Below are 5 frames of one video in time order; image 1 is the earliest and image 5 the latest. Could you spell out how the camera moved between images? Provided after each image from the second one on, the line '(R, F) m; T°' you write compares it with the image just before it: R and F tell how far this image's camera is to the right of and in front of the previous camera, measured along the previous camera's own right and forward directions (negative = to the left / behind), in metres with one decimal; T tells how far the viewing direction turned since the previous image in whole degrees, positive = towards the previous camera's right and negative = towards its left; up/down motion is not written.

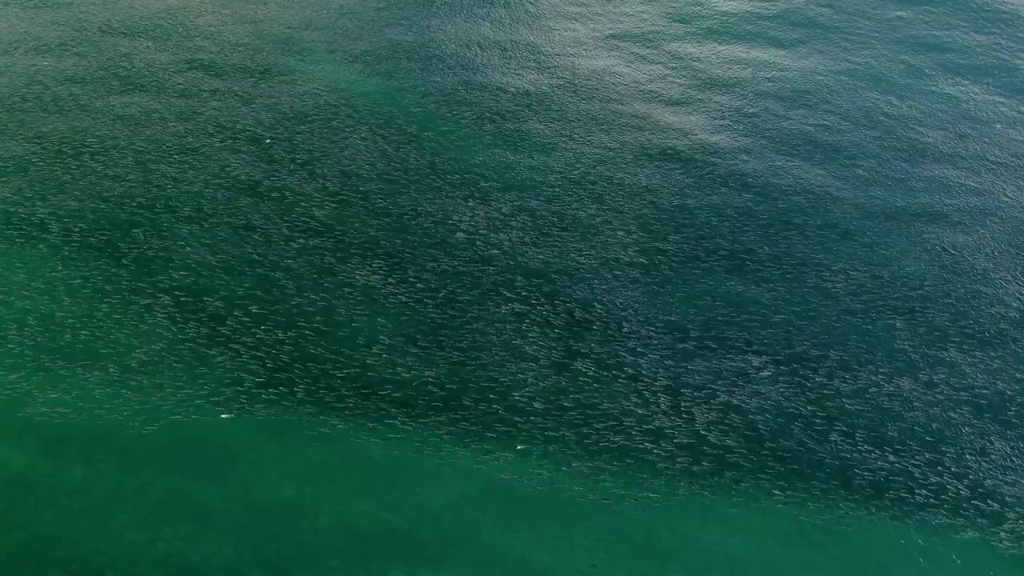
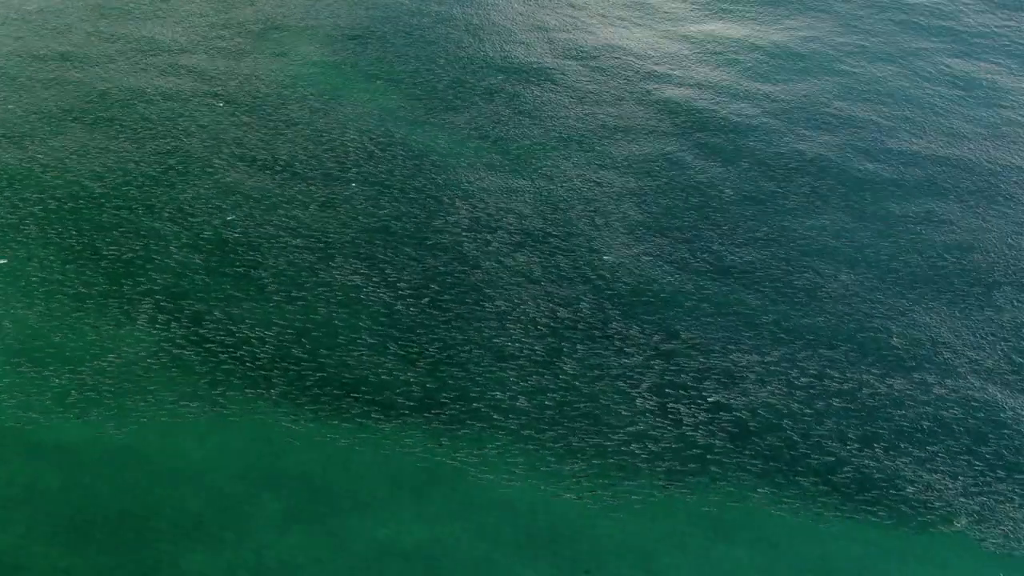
(+1.2, +5.2) m; +1°
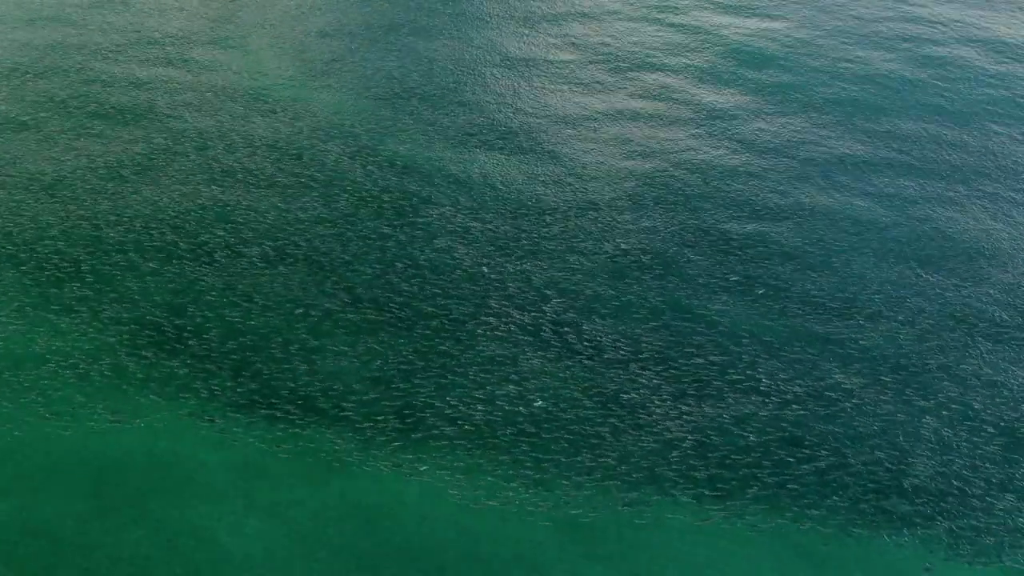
(+3.8, +1.9) m; 0°
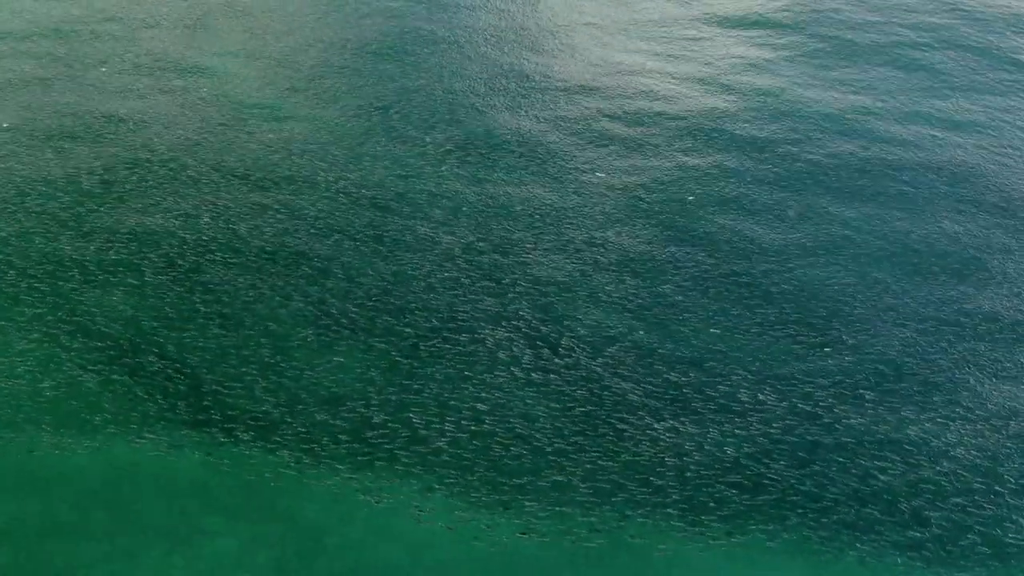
(+2.3, +1.6) m; 0°
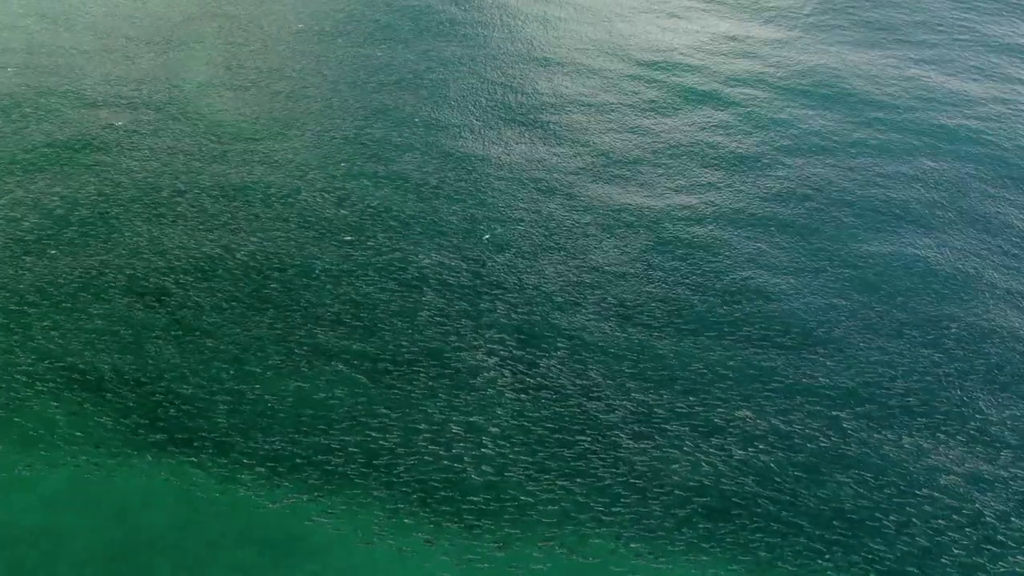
(+2.7, +0.9) m; 0°
